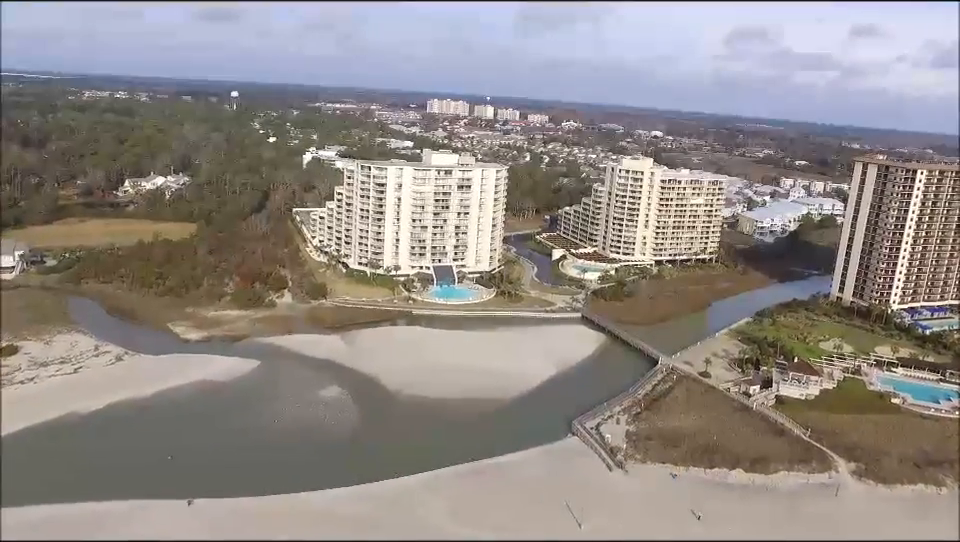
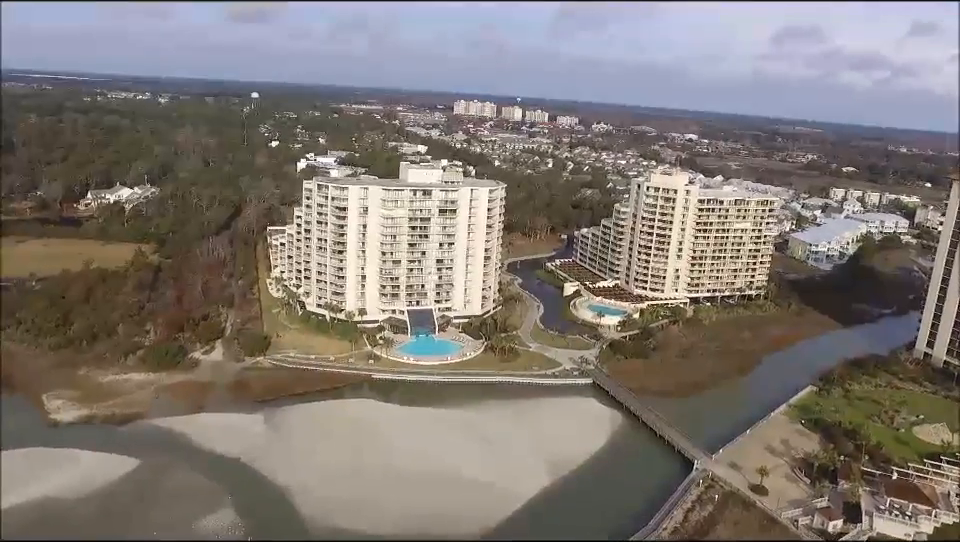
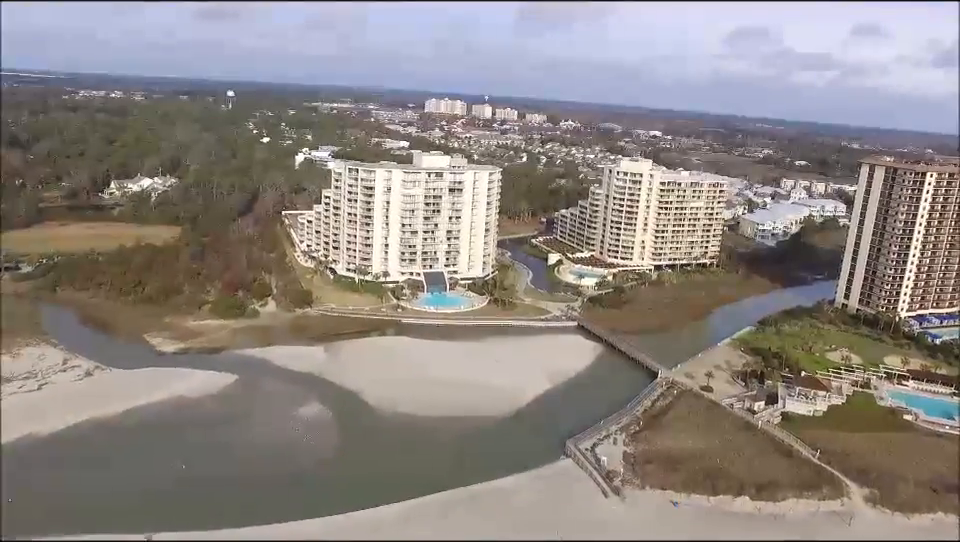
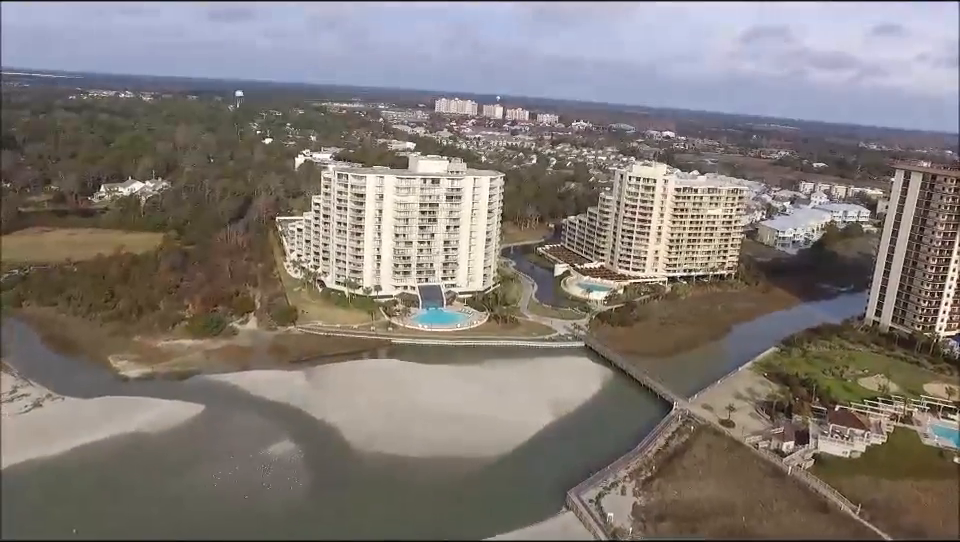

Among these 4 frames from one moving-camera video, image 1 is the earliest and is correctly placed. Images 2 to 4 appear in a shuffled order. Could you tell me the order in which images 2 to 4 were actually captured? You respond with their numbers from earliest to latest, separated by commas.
3, 4, 2
